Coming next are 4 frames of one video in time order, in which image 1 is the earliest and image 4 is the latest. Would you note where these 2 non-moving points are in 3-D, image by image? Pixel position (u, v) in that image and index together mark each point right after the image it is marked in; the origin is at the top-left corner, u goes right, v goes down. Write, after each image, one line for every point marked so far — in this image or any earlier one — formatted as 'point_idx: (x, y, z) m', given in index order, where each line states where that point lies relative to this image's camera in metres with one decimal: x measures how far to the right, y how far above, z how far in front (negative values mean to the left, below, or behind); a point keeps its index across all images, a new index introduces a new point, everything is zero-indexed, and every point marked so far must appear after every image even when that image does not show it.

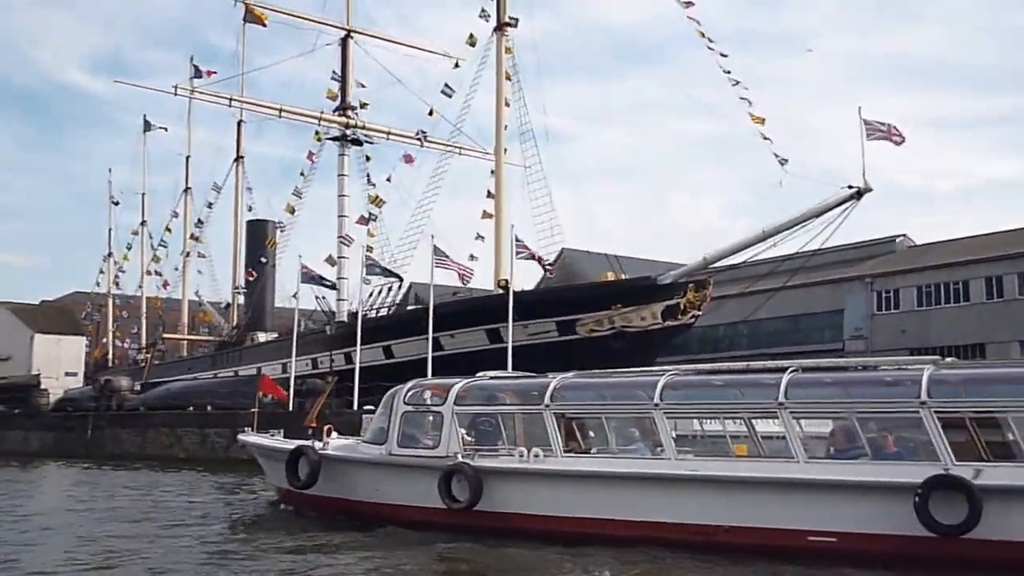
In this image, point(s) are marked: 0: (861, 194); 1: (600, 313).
0: (+3.1, +0.8, +16.9) m
1: (+0.9, -0.3, +20.1) m
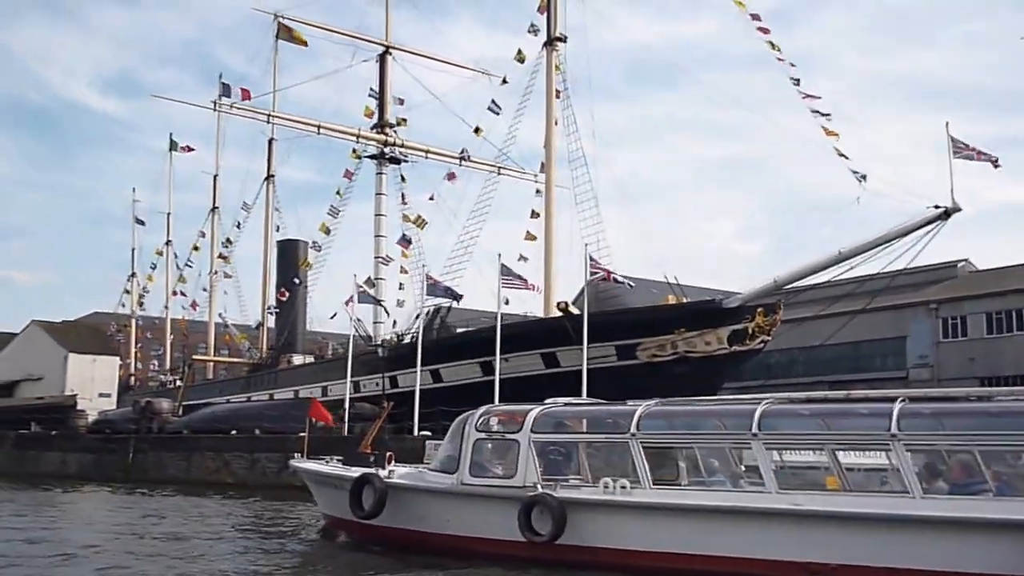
0: (+3.7, +0.6, +16.2) m
1: (+1.6, -0.5, +19.3) m
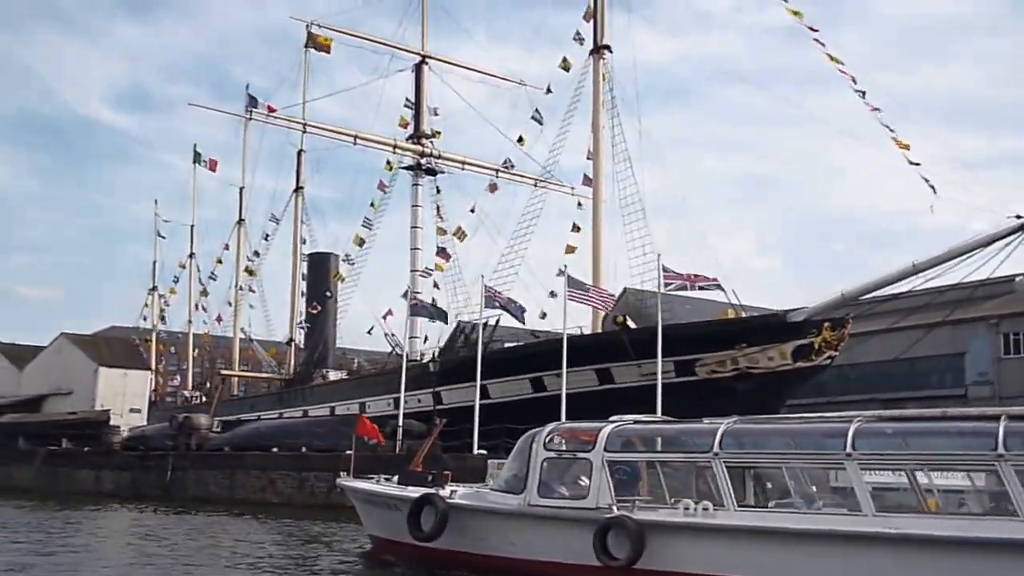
0: (+4.3, +0.5, +15.5) m
1: (+2.1, -0.6, +18.6) m
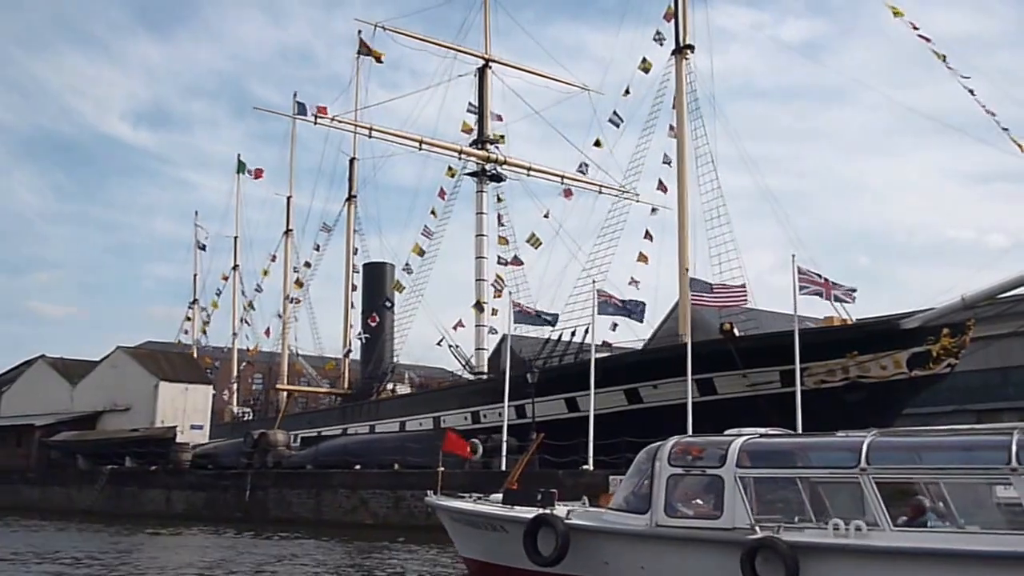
0: (+5.1, +0.5, +14.4) m
1: (+3.0, -0.7, +17.6) m
